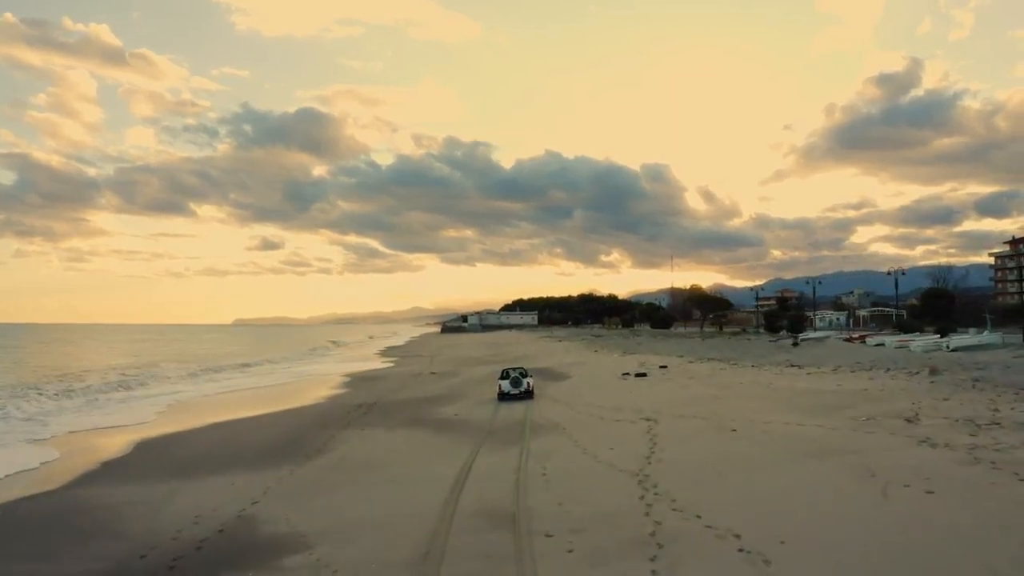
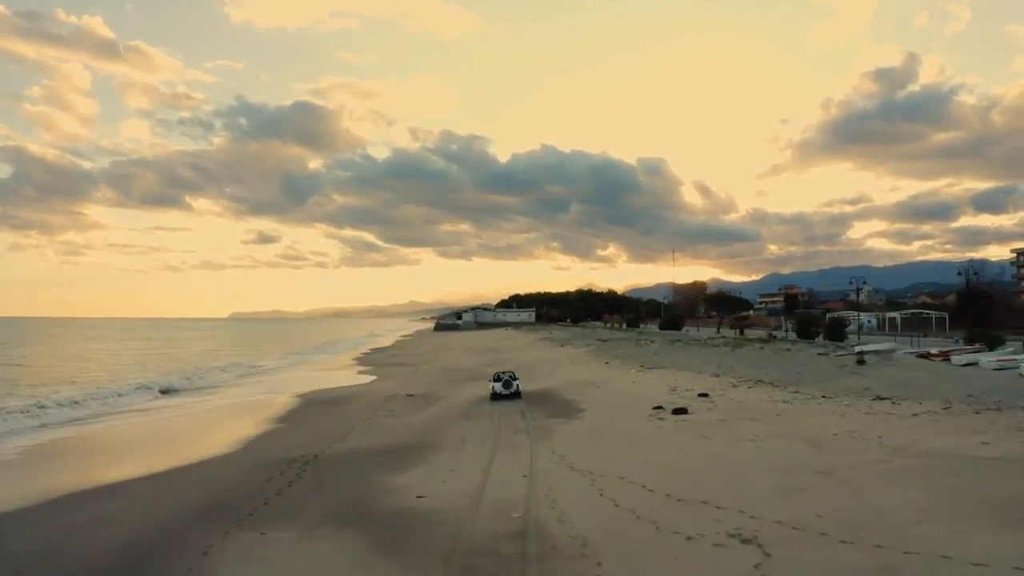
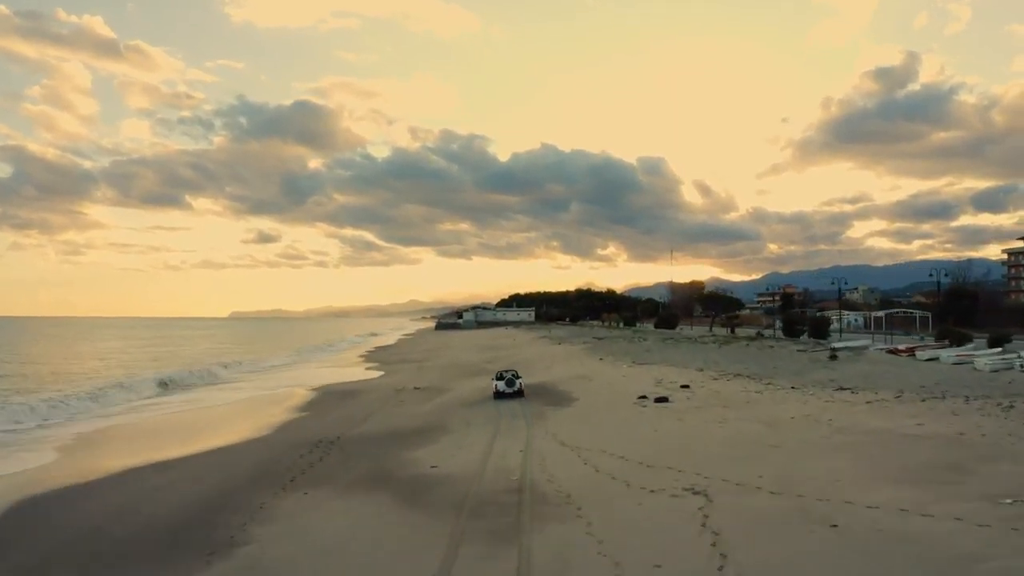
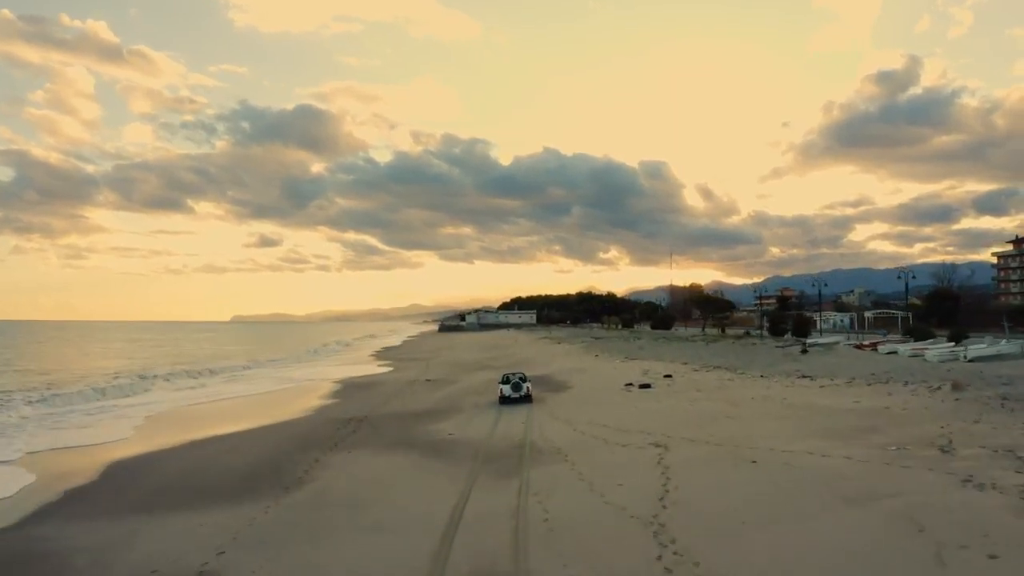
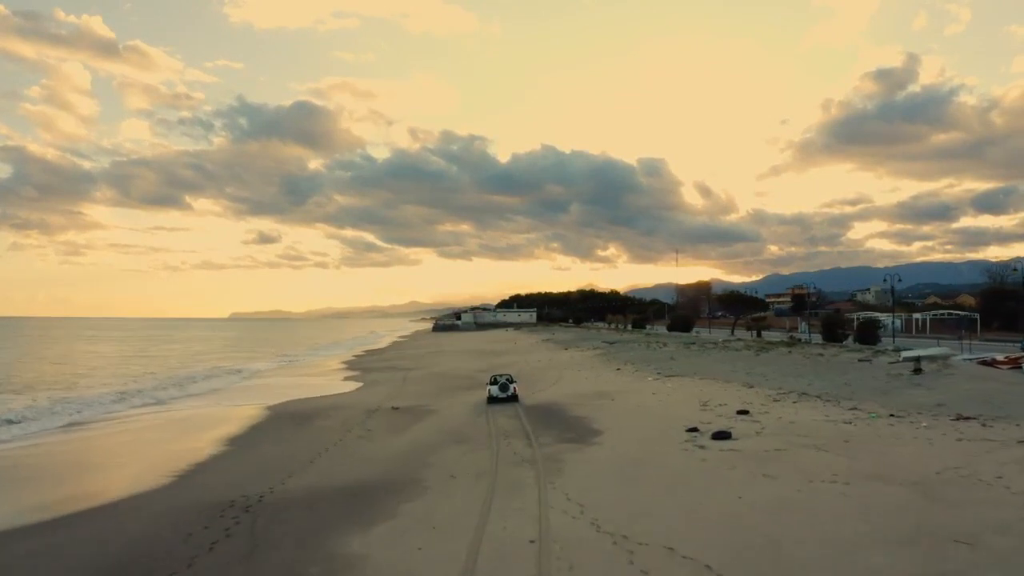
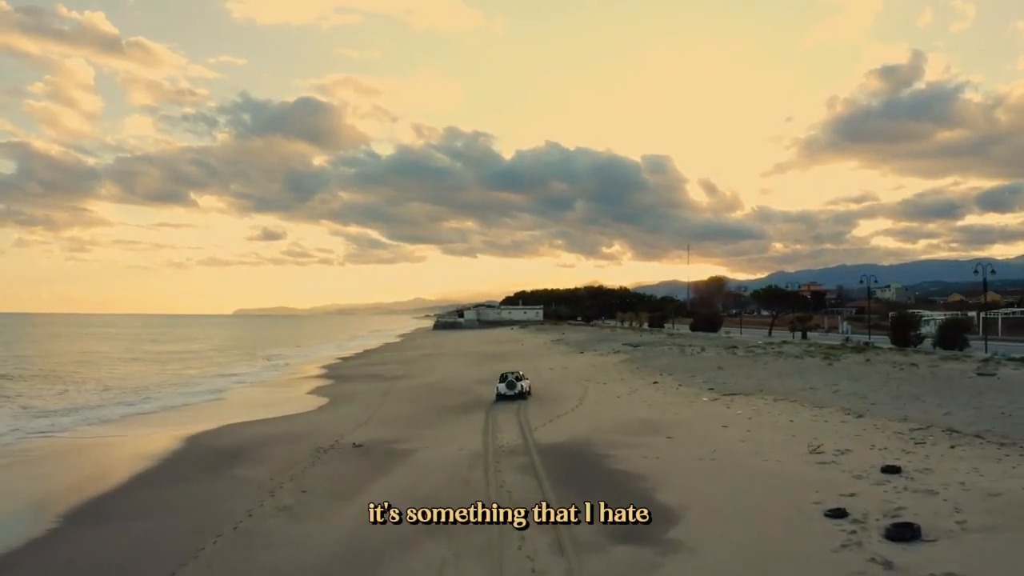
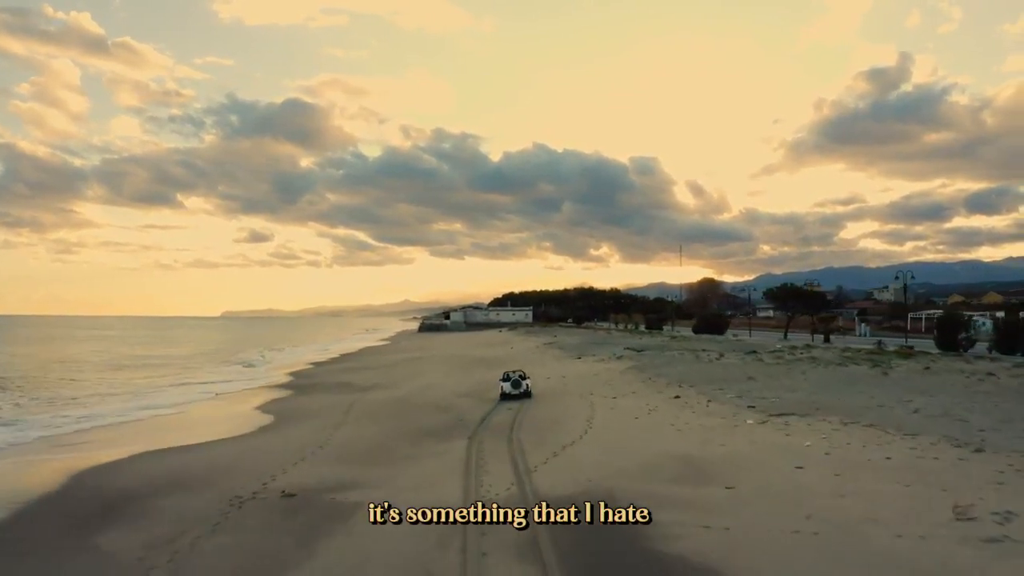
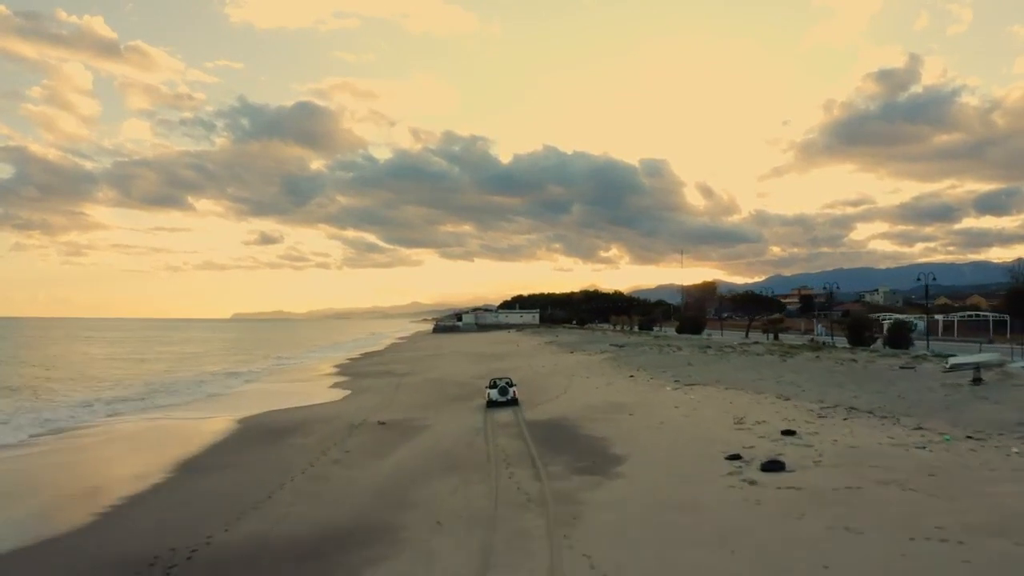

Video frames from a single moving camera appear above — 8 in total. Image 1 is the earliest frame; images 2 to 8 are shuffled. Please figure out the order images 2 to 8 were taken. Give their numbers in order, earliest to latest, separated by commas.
4, 3, 2, 5, 8, 6, 7
